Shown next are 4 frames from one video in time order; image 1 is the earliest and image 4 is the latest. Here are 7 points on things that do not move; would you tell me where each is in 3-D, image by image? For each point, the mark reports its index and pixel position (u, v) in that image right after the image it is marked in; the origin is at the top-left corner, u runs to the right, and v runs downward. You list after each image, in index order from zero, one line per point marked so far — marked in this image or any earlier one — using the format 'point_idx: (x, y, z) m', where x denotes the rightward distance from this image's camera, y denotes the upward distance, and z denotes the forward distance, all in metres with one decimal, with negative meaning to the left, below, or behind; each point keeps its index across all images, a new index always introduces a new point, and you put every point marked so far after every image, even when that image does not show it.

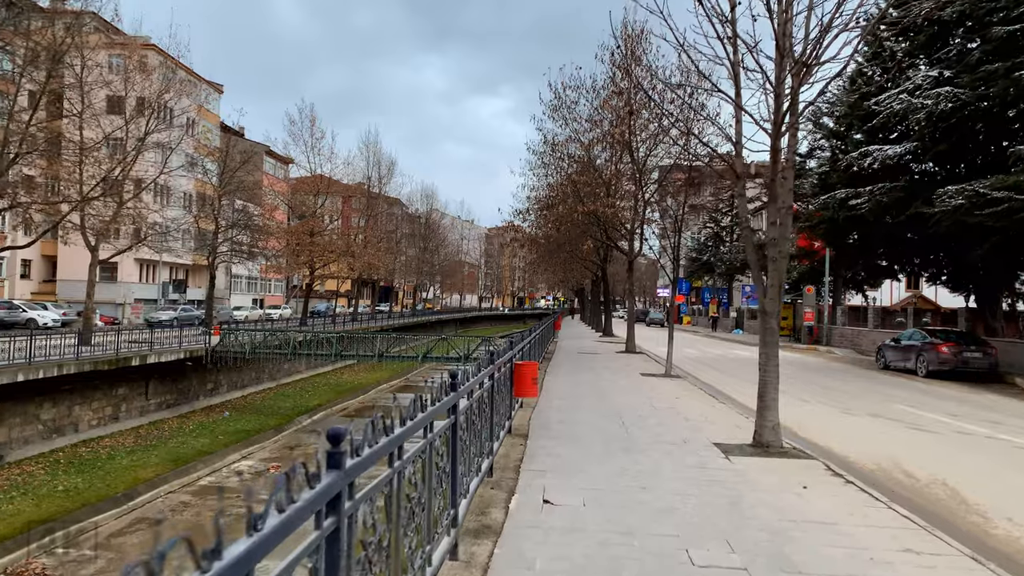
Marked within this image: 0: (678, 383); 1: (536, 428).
0: (+3.3, -1.9, +13.5) m
1: (+0.3, -1.6, +7.8) m
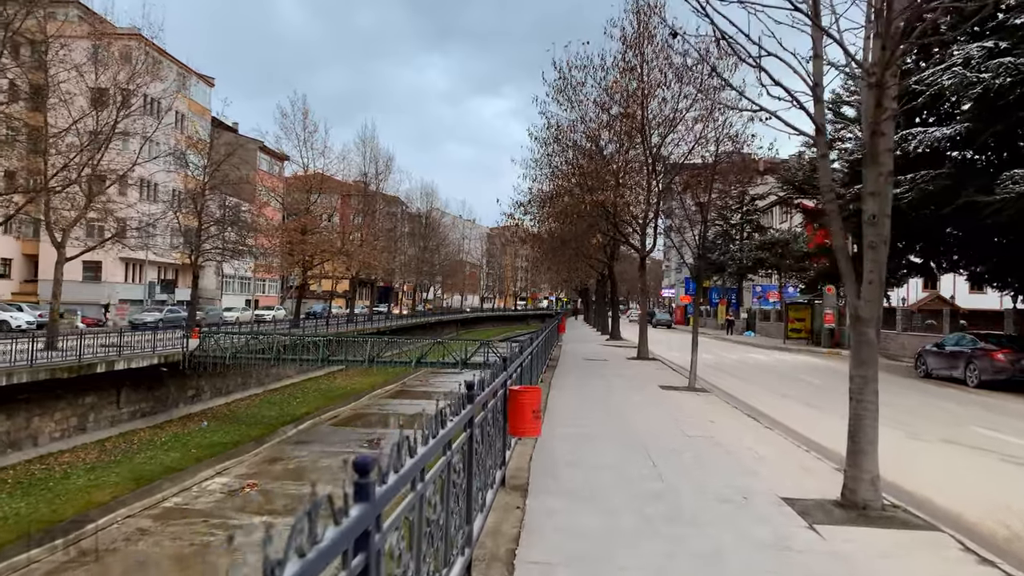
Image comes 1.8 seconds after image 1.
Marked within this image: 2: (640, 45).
0: (+3.3, -1.9, +11.5) m
1: (+0.2, -1.6, +5.9) m
2: (+3.6, +6.8, +19.0) m
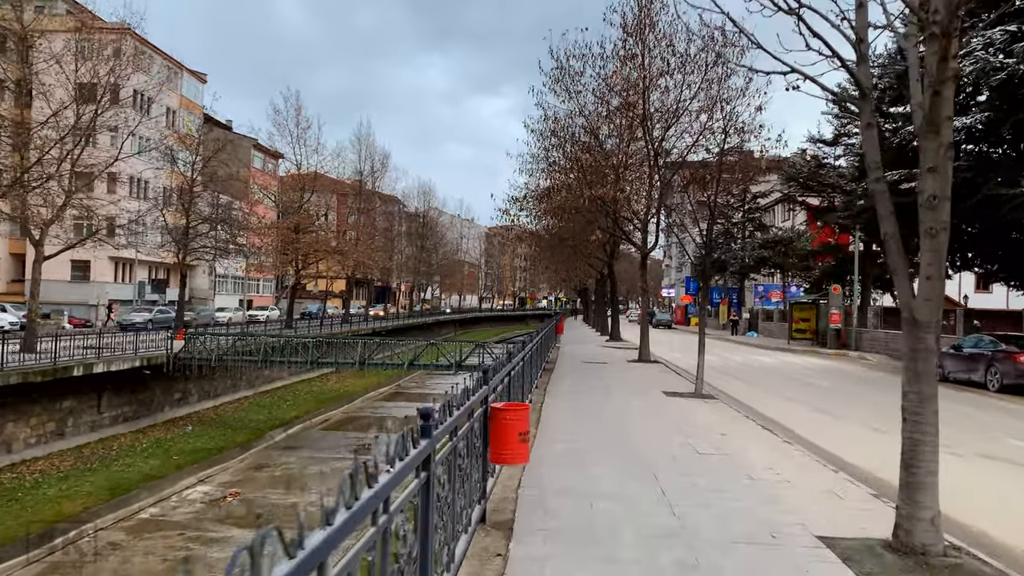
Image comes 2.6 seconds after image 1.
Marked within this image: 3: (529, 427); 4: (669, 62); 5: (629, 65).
0: (+3.2, -1.9, +10.7) m
1: (+0.1, -1.6, +5.0) m
2: (+3.4, +6.8, +18.2) m
3: (+0.1, -1.0, +5.0) m
4: (+4.1, +5.9, +17.9) m
5: (+3.2, +6.1, +18.6) m
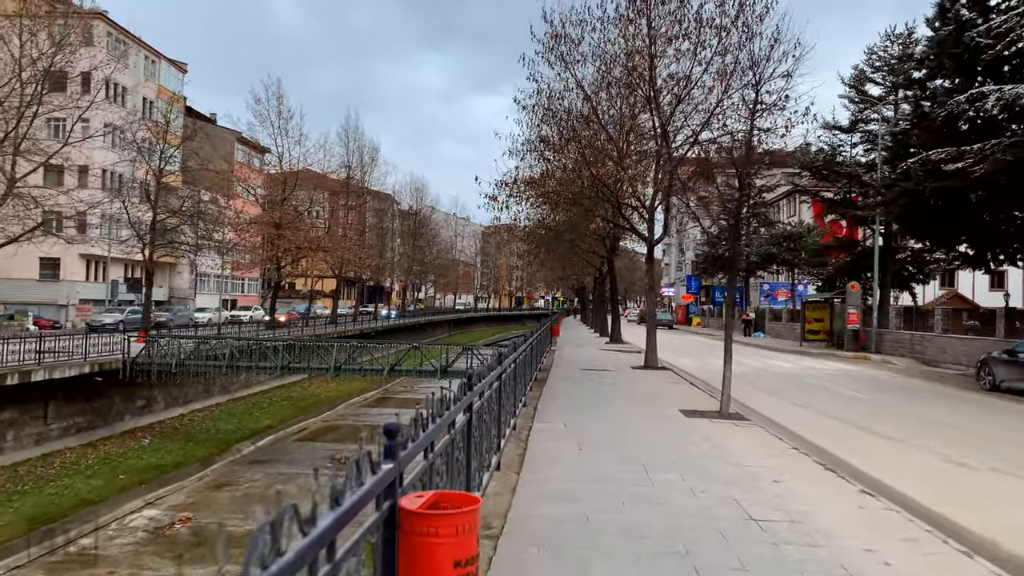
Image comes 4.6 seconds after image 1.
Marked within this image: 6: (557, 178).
0: (+2.9, -1.8, +8.5) m
1: (-0.1, -1.5, +2.8) m
2: (+3.2, +6.9, +16.0) m
3: (-0.1, -0.9, +2.8) m
4: (+3.8, +6.0, +15.7) m
5: (+2.9, +6.2, +16.5) m
6: (+1.3, +3.2, +20.1) m
